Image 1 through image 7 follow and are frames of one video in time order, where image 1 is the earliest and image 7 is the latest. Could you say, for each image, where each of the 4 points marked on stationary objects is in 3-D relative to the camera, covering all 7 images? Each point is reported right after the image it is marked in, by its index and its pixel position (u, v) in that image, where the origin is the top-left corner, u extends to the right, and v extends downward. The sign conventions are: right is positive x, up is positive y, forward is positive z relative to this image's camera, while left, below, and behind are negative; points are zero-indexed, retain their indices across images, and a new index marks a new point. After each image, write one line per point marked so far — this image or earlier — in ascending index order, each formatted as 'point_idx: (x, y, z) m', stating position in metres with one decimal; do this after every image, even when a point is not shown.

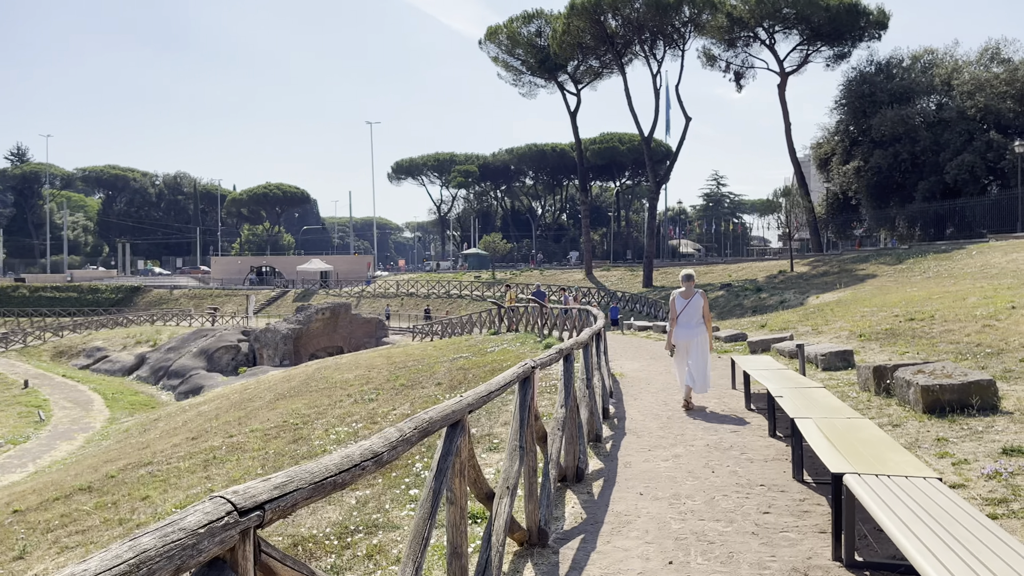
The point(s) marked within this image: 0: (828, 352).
0: (+3.6, -0.7, +9.4) m
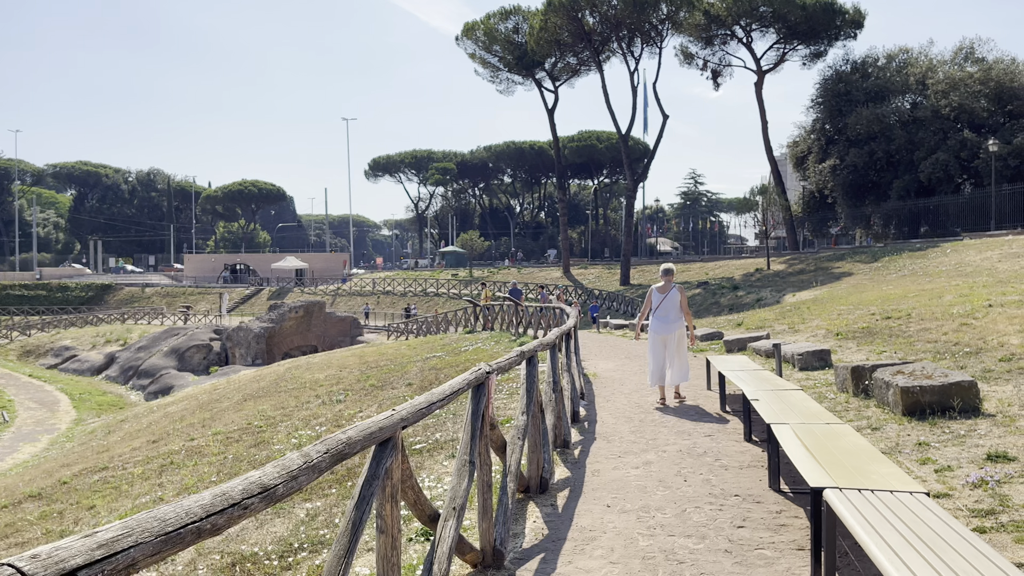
0: (+3.3, -0.7, +9.2) m
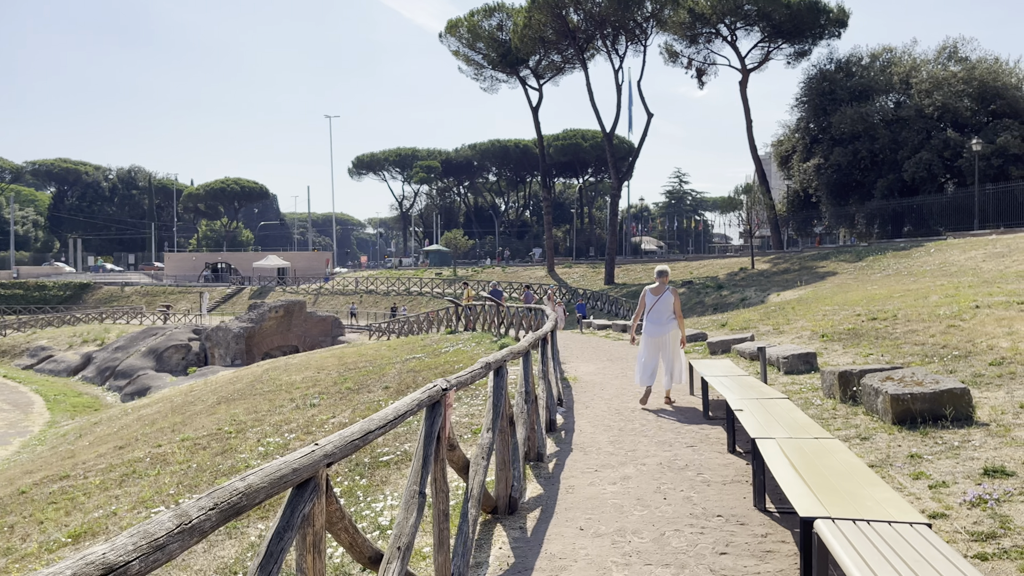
0: (+3.0, -0.7, +9.0) m
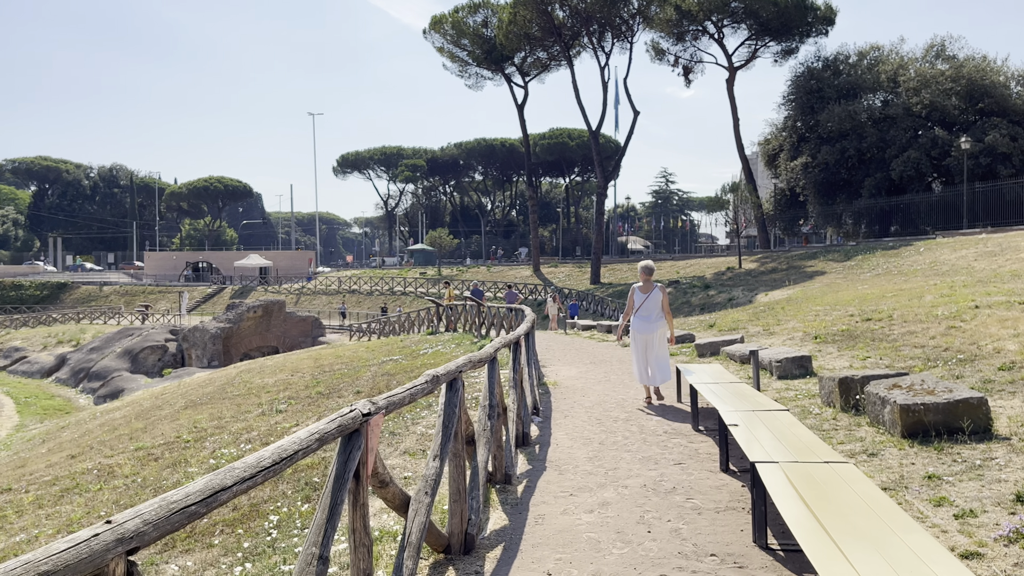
0: (+2.8, -0.7, +8.4) m
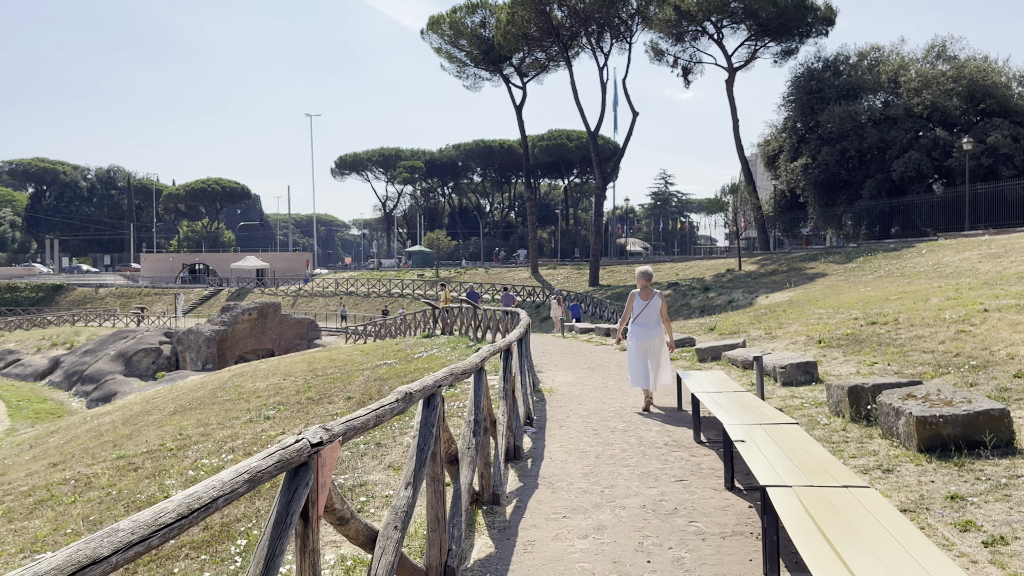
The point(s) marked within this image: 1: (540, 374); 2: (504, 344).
0: (+2.7, -0.7, +8.1) m
1: (+0.4, -1.1, +10.2) m
2: (-0.1, -0.4, +5.9) m
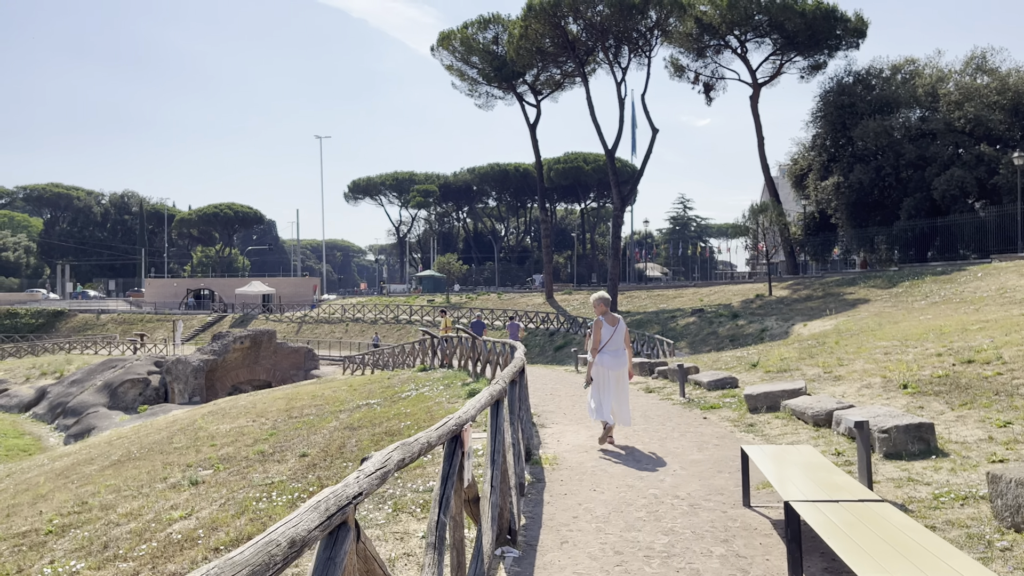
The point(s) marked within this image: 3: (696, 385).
0: (+2.6, -0.9, +5.6) m
1: (+0.3, -1.3, +7.8) m
2: (-0.2, -0.5, +3.5) m
3: (+2.4, -1.3, +10.9) m
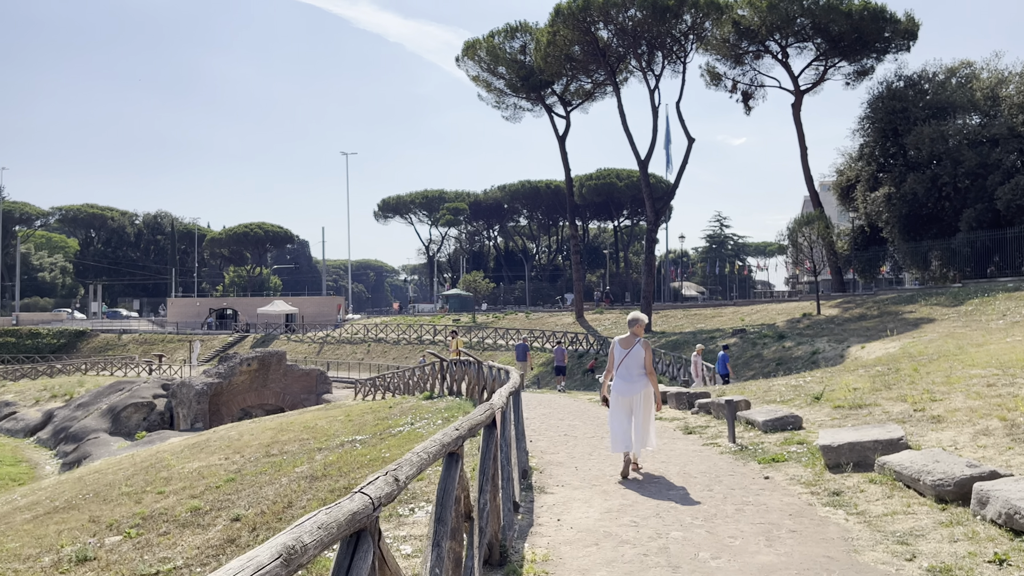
0: (+2.4, -1.0, +3.4) m
1: (+0.2, -1.4, +5.6) m
2: (-0.5, -0.5, +1.3) m
3: (+2.5, -1.4, +8.7) m
